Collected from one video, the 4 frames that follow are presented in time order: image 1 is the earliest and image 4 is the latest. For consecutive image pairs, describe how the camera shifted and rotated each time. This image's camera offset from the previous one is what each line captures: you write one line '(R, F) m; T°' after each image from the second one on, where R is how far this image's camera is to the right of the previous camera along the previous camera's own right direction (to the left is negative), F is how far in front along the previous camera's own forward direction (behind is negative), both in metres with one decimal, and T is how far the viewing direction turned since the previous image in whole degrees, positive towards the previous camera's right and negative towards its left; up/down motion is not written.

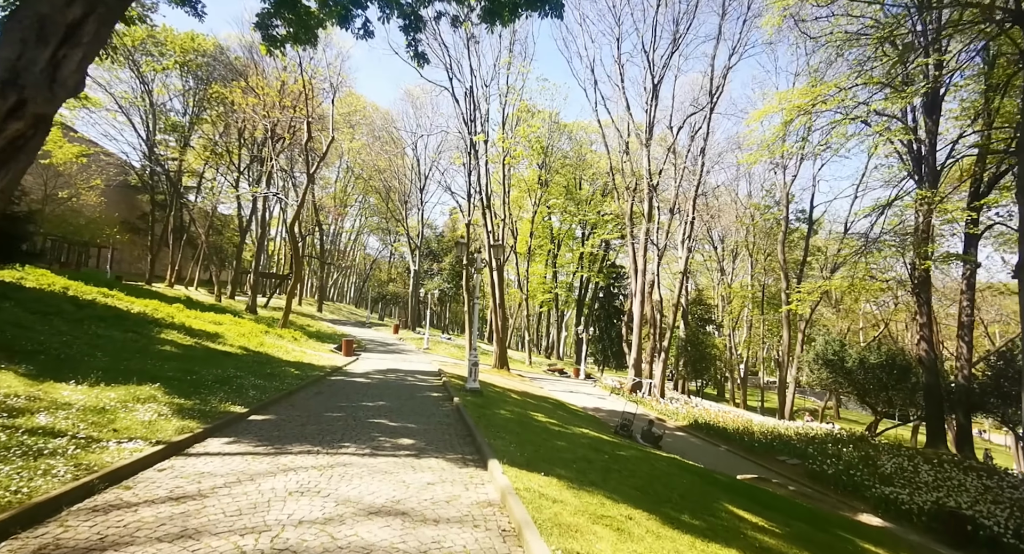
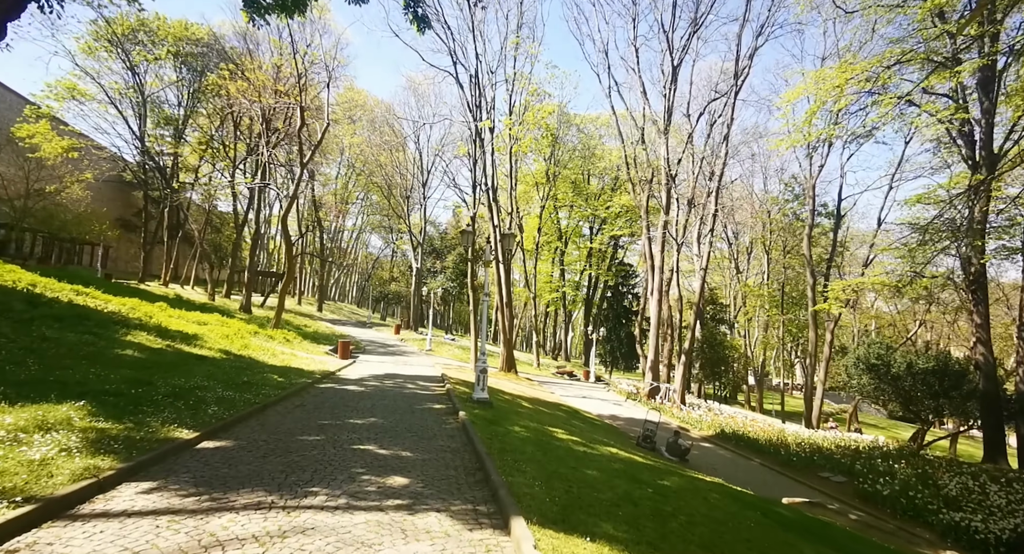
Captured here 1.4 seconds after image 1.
(-0.2, +1.6) m; 0°
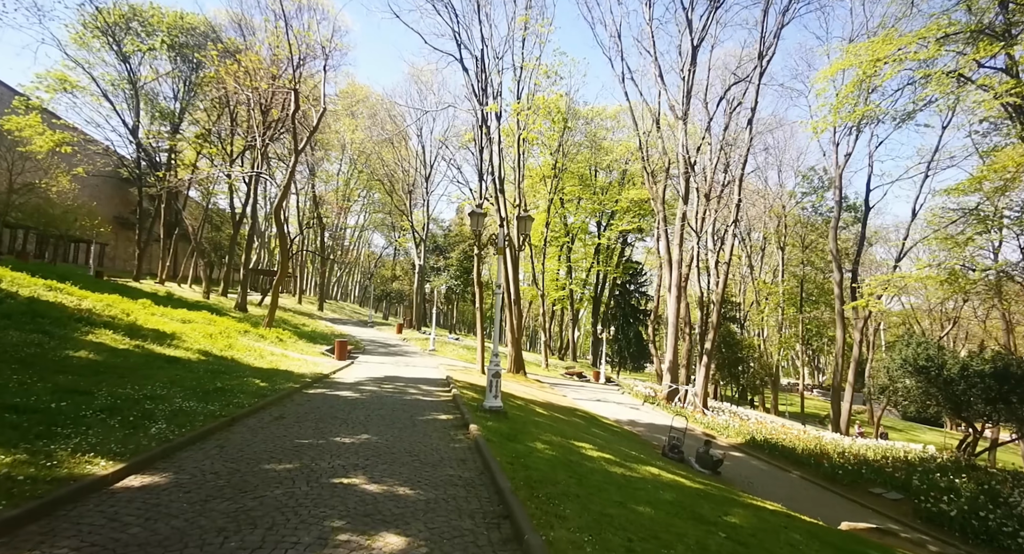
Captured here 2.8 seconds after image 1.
(-0.2, +1.5) m; 0°
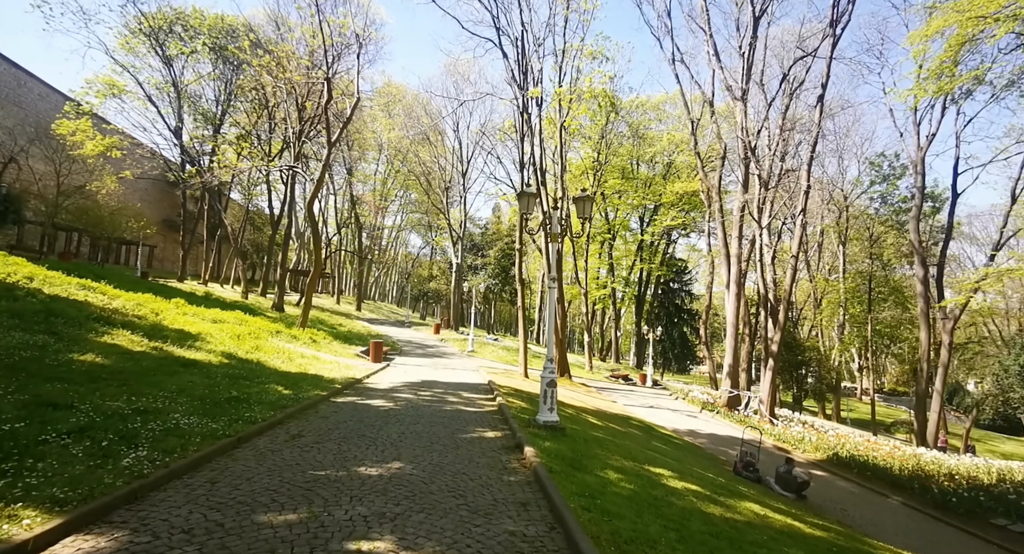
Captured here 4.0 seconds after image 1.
(-0.3, +1.3) m; -4°
